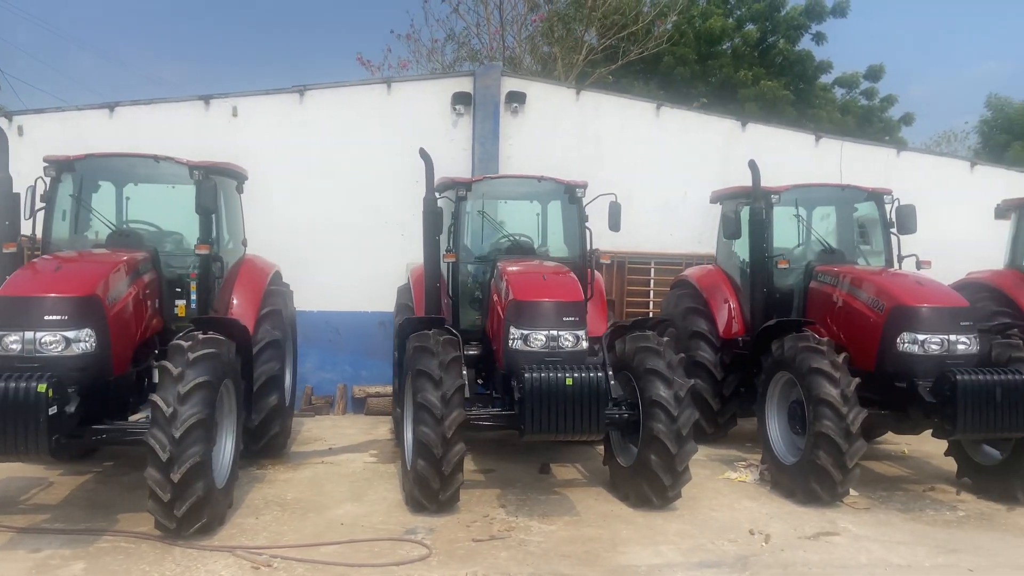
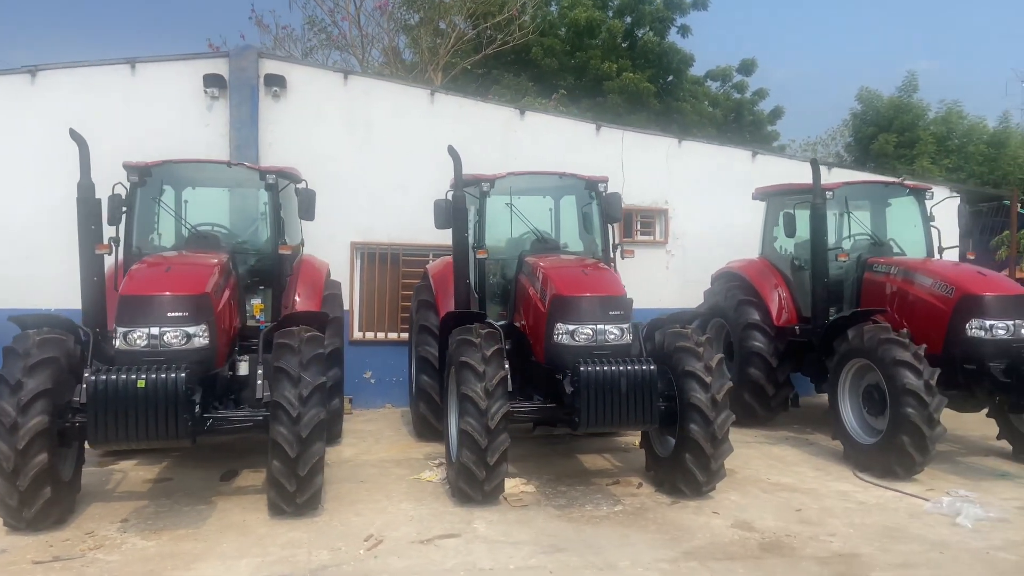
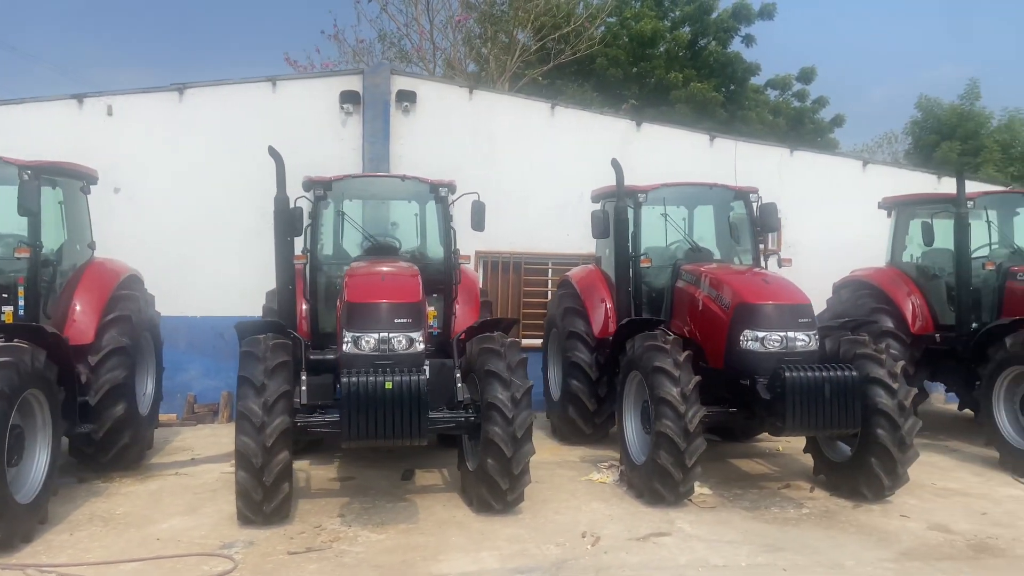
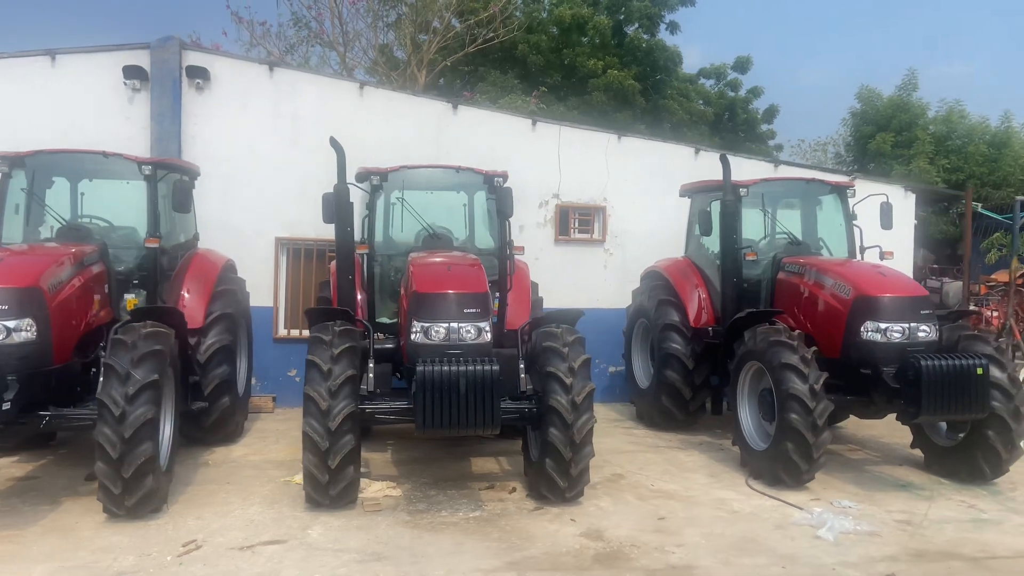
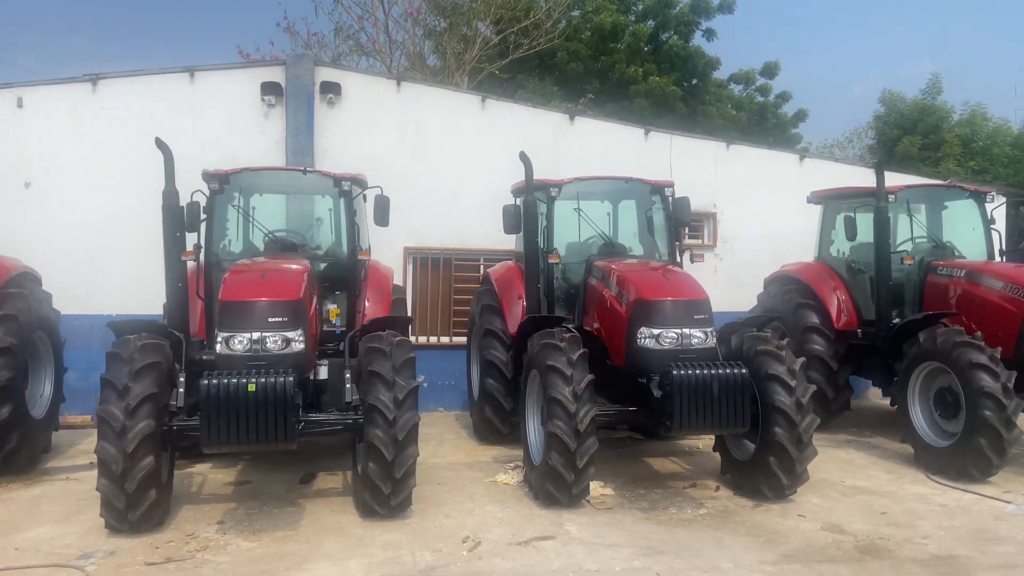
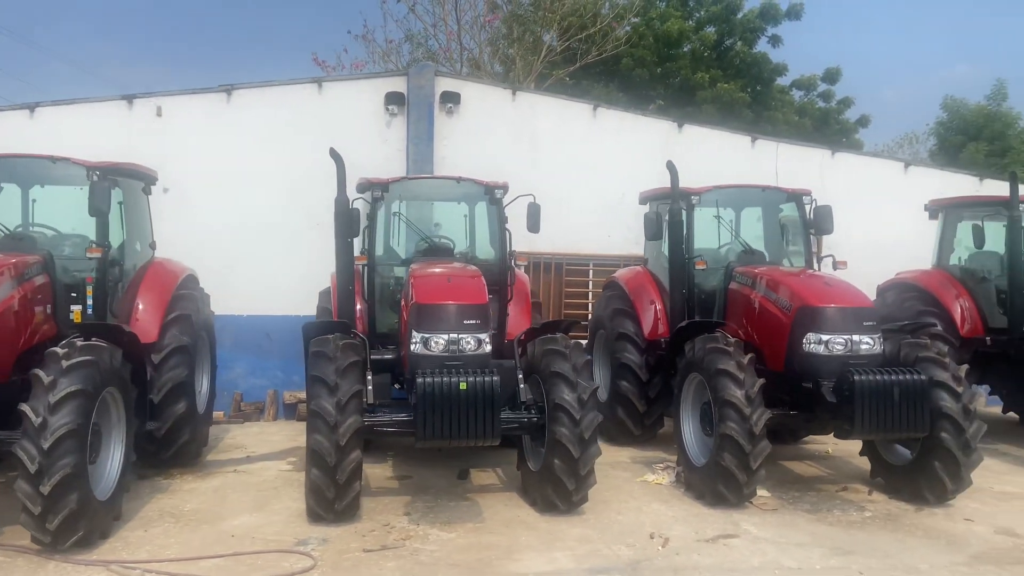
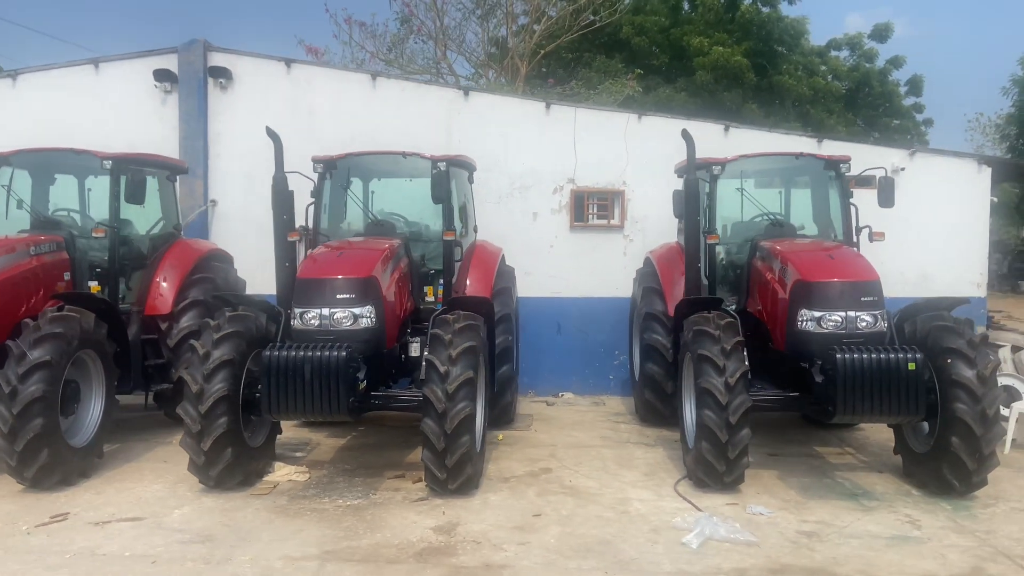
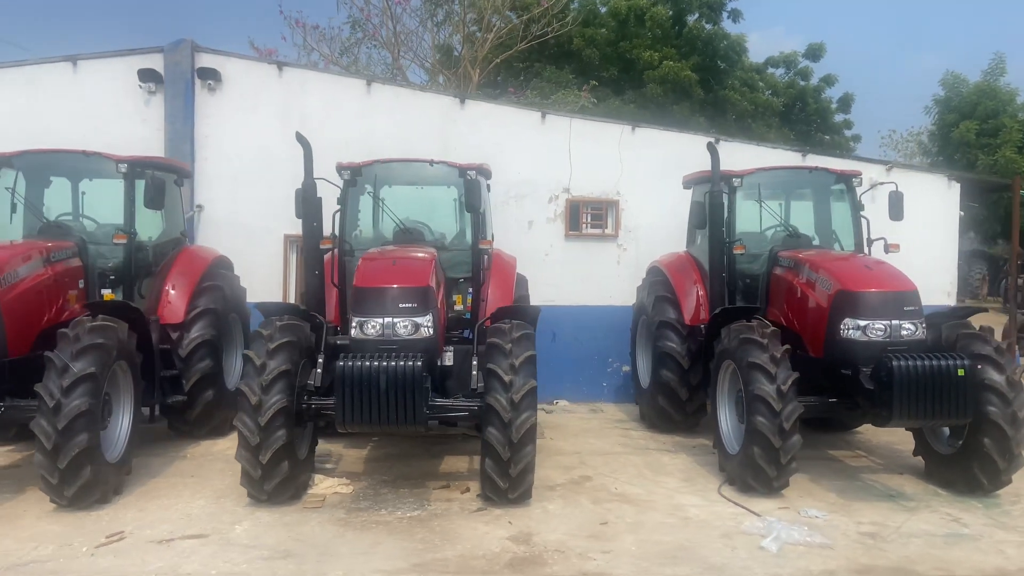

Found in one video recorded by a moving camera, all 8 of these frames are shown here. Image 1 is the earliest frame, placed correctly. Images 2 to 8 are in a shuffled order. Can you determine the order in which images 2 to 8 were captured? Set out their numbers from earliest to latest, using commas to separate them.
6, 3, 5, 2, 4, 8, 7
